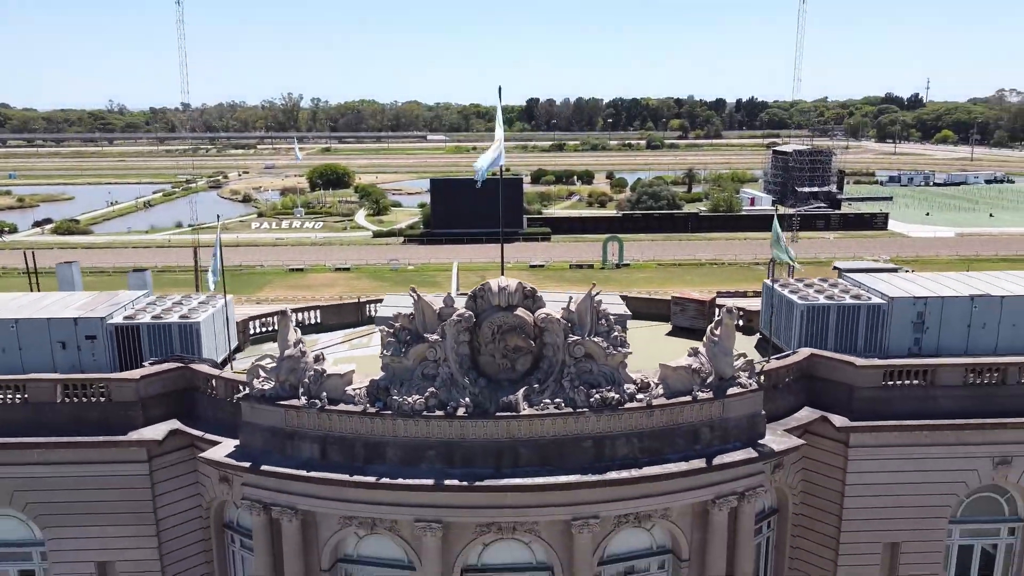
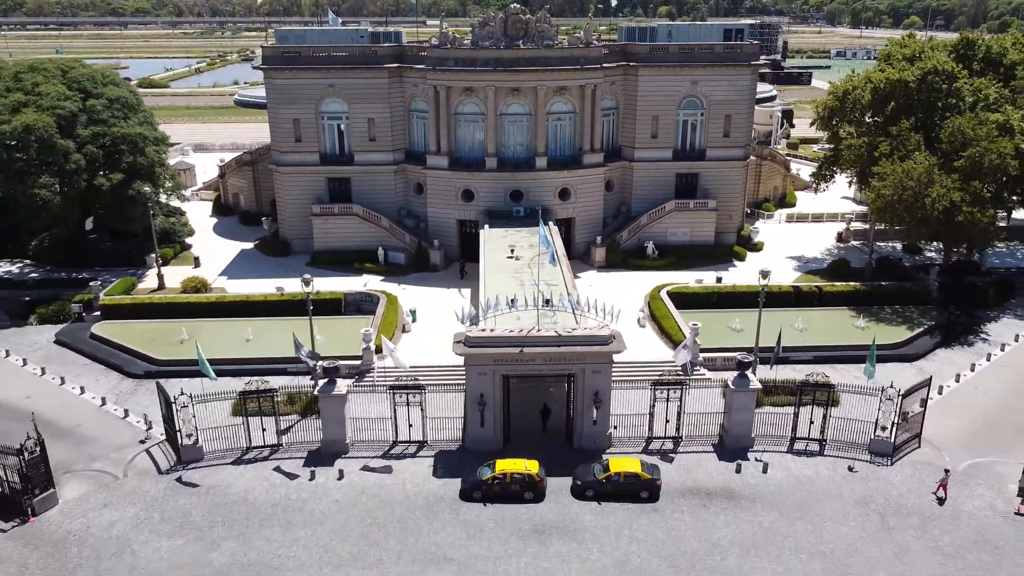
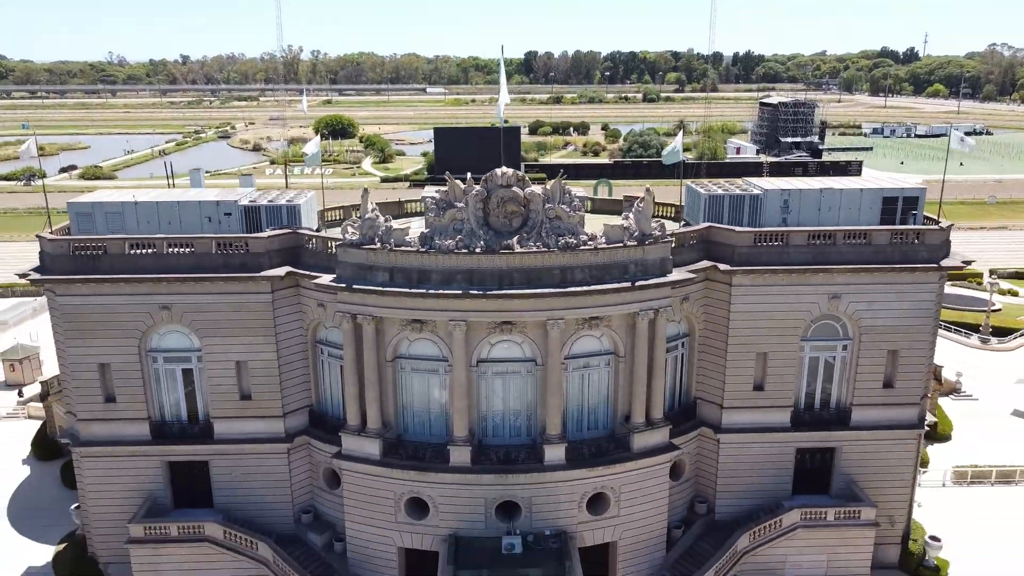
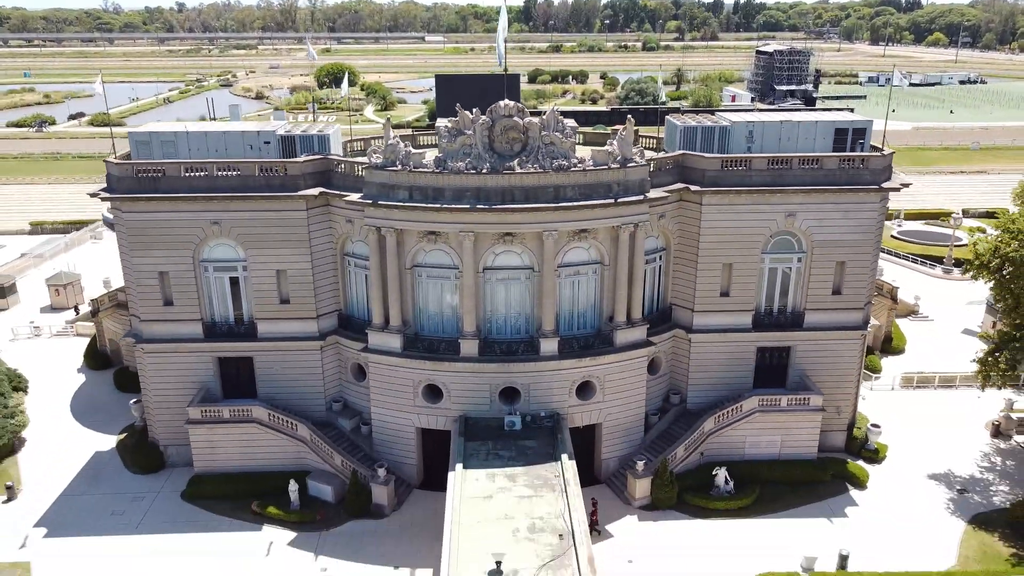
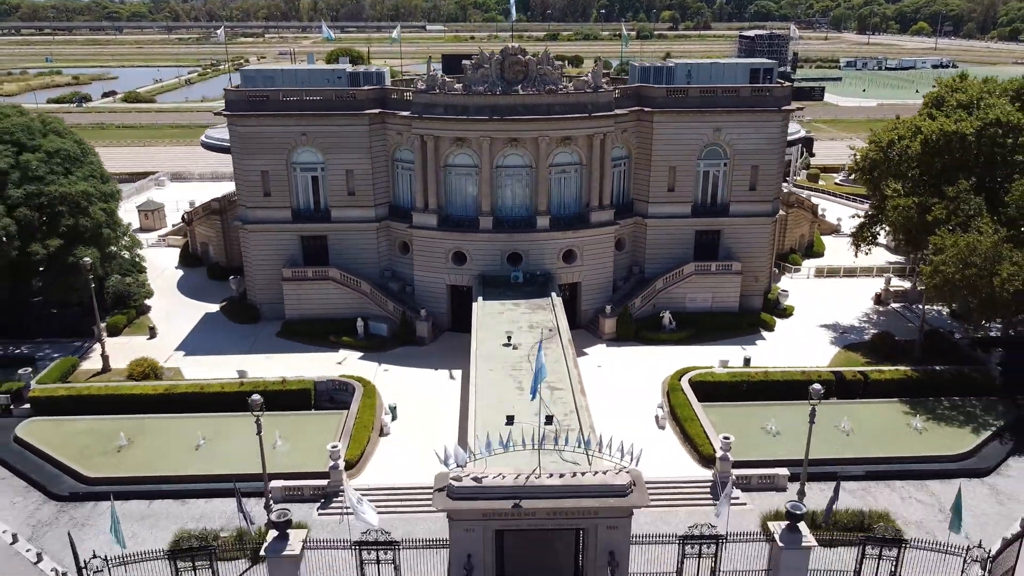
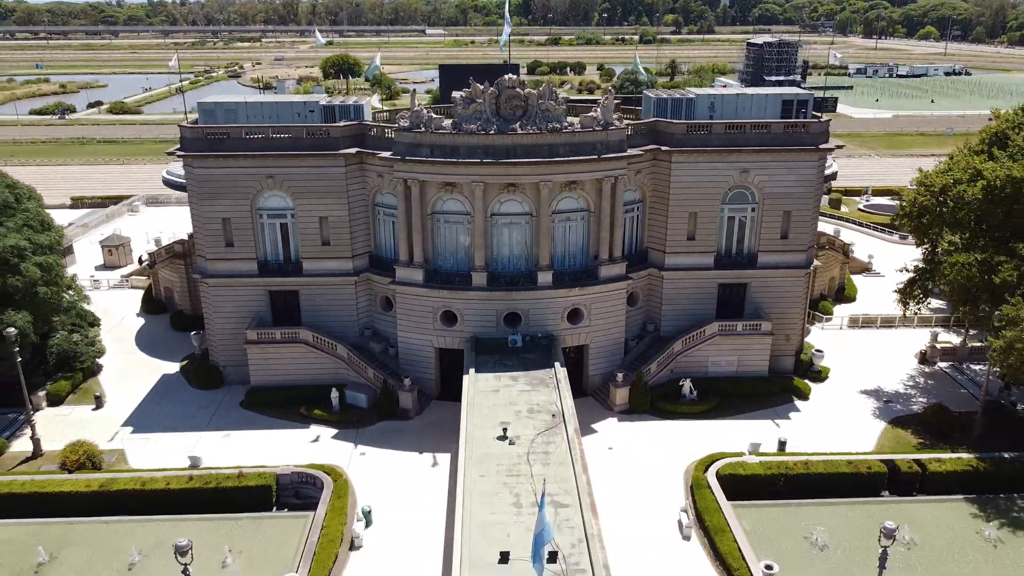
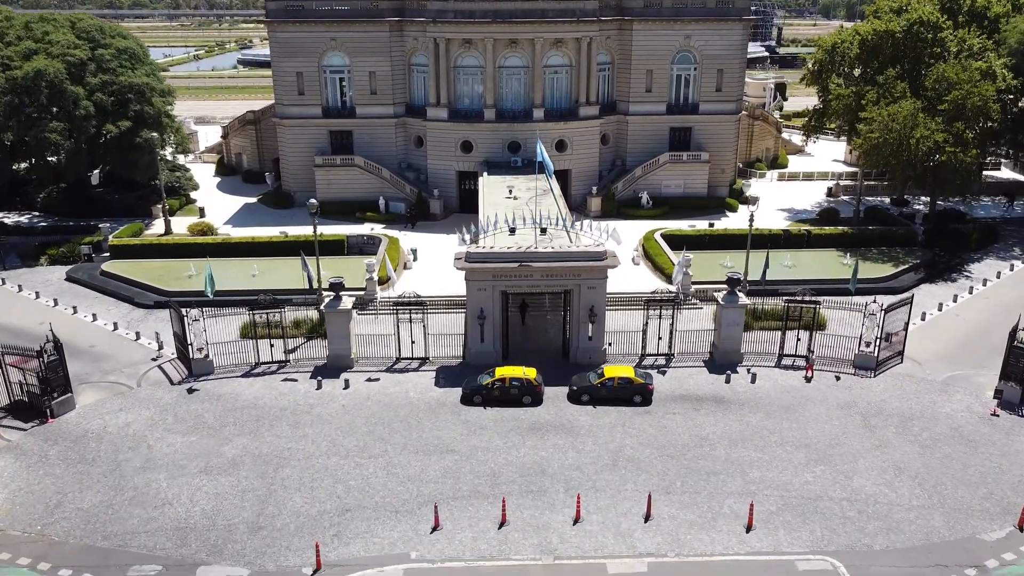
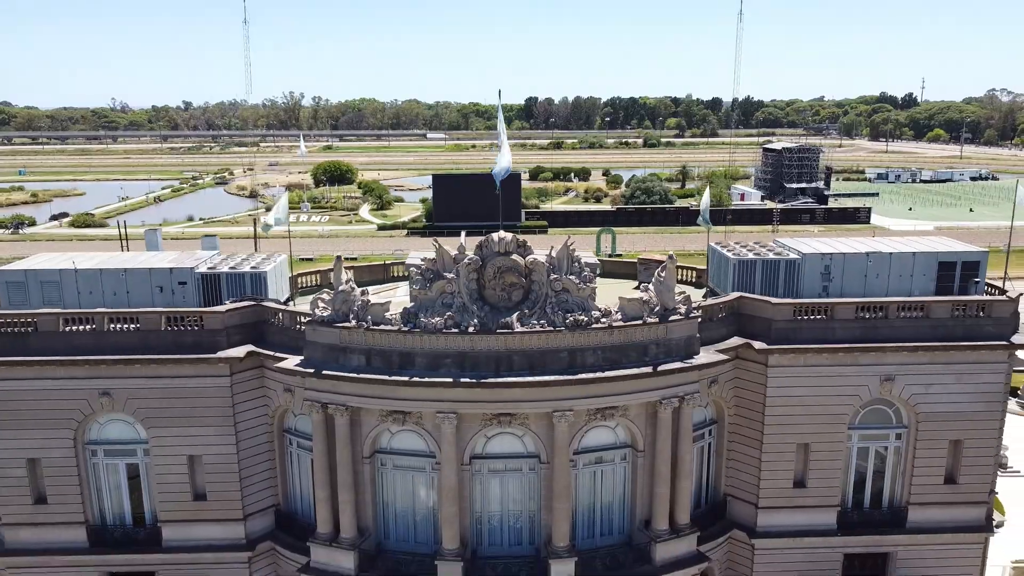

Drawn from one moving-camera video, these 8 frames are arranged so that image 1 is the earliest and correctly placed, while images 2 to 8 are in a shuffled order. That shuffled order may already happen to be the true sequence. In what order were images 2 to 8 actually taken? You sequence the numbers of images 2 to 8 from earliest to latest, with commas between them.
8, 3, 4, 6, 5, 2, 7
